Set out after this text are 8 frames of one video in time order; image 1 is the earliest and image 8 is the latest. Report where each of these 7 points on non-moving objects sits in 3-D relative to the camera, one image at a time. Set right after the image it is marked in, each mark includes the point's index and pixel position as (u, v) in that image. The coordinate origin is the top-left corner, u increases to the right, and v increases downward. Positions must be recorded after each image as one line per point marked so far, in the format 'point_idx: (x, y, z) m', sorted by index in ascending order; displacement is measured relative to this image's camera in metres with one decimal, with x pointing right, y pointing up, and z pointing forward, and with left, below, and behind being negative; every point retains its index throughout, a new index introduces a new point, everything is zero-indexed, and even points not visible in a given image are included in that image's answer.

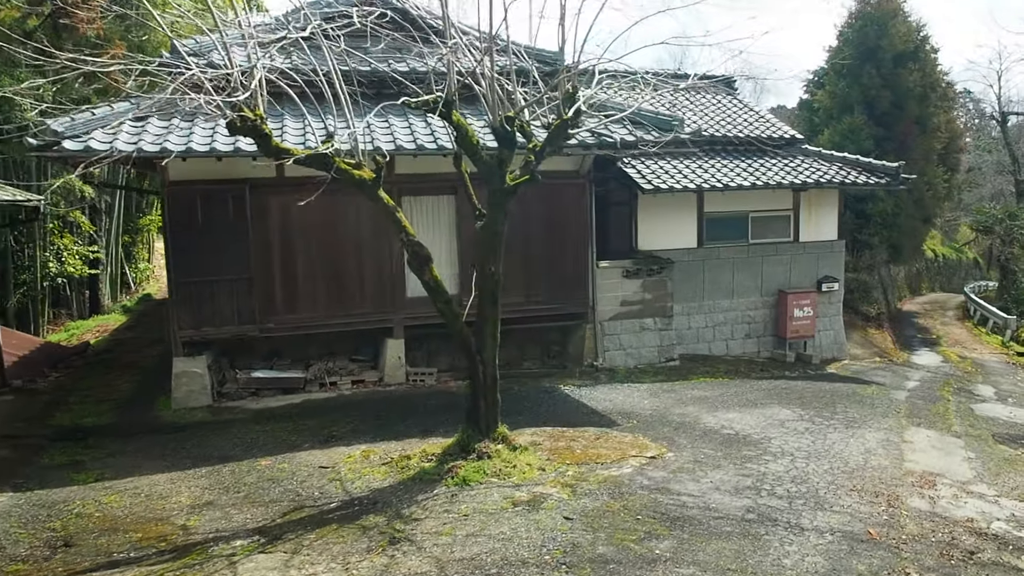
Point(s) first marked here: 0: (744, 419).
0: (+2.2, -1.3, +7.6) m
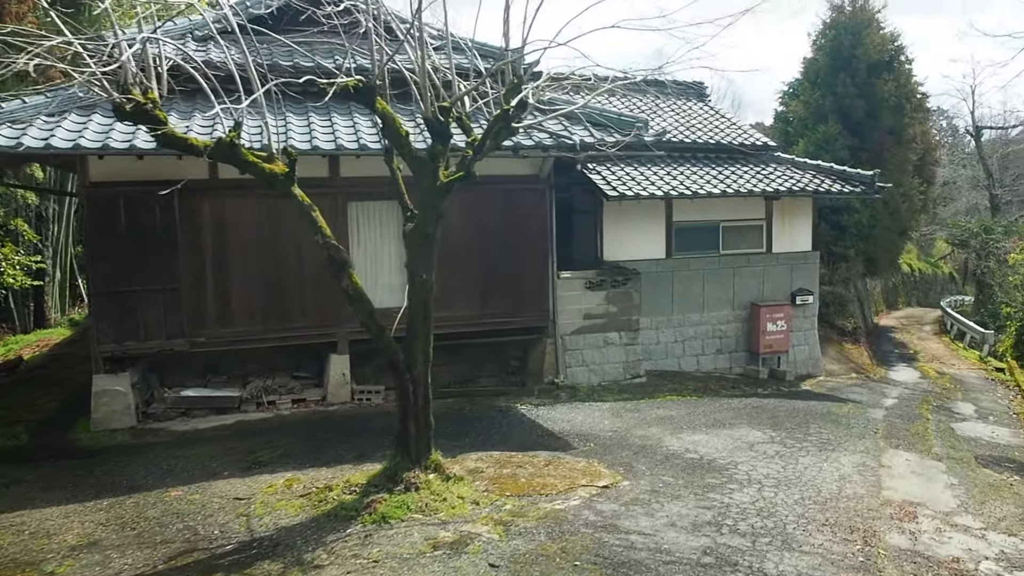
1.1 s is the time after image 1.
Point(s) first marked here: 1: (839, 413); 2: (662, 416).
0: (+1.8, -1.4, +7.0) m
1: (+3.6, -1.4, +8.6) m
2: (+1.5, -1.3, +8.0) m
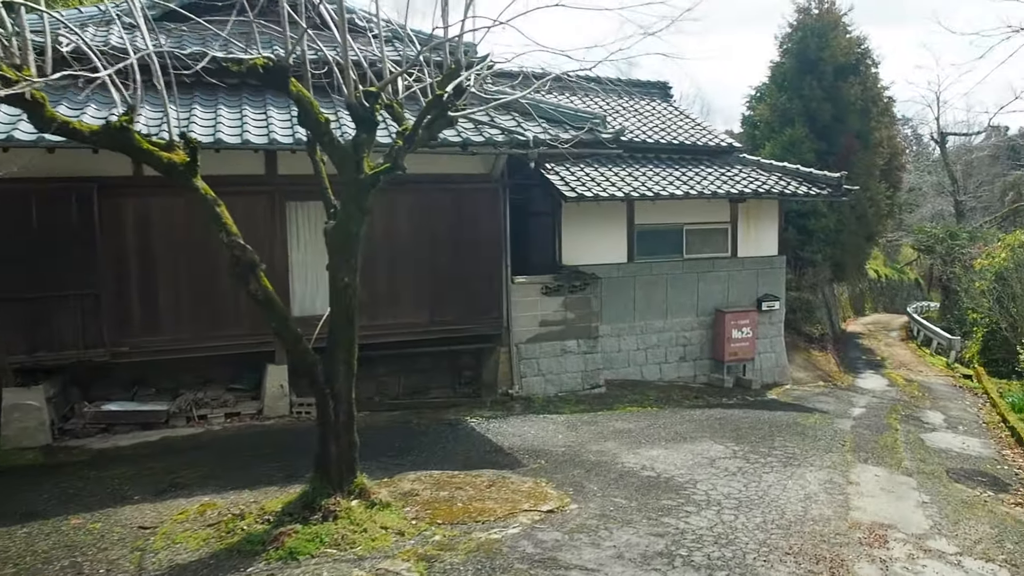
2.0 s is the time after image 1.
0: (+1.3, -1.4, +6.5) m
1: (+3.1, -1.4, +8.2) m
2: (+1.0, -1.4, +7.6) m
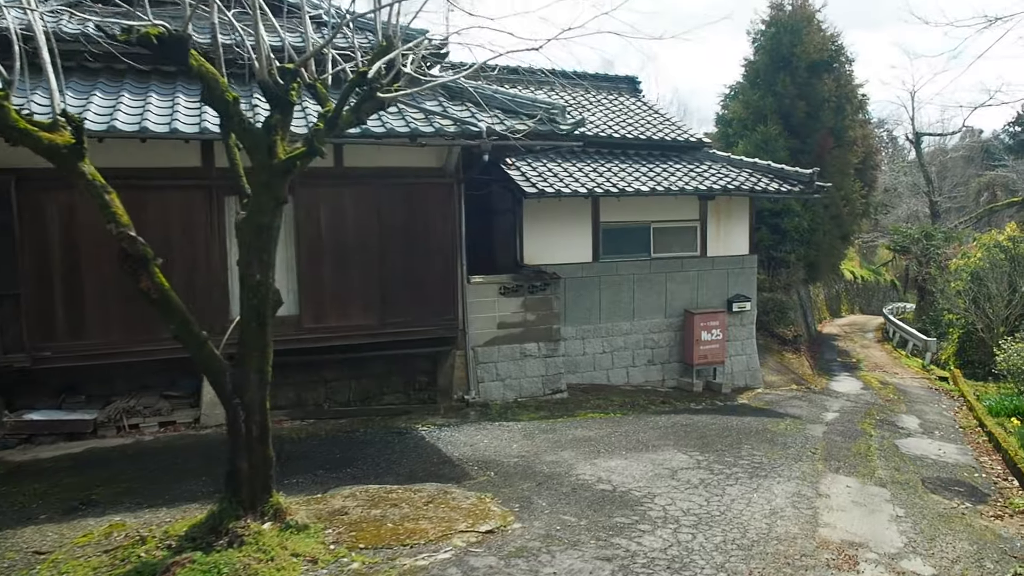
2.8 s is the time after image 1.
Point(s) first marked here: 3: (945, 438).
0: (+0.9, -1.4, +6.1) m
1: (+2.6, -1.4, +7.9) m
2: (+0.6, -1.4, +7.1) m
3: (+4.8, -1.7, +8.6) m
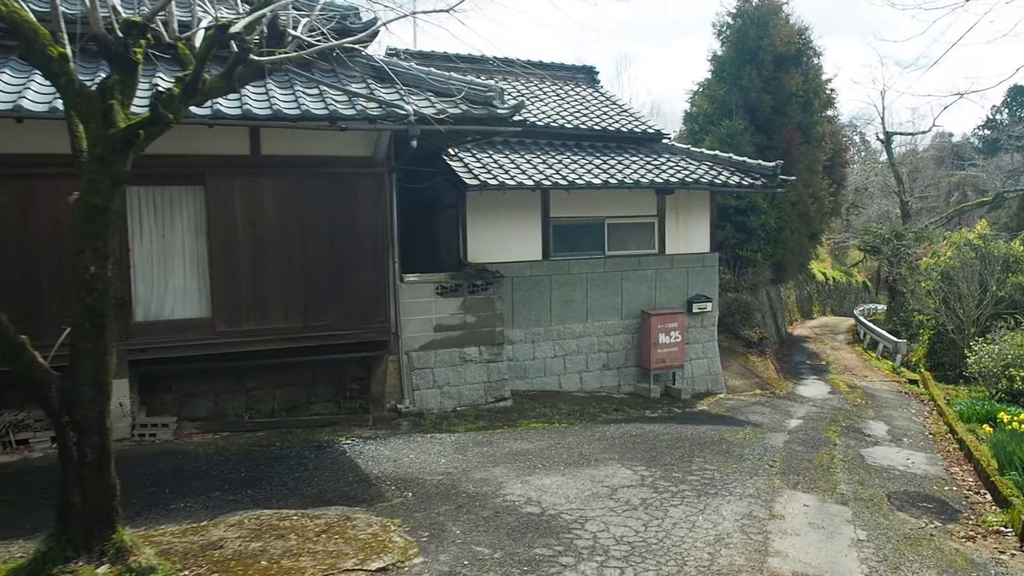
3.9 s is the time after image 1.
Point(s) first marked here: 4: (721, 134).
0: (+0.3, -1.4, +5.5) m
1: (+2.0, -1.4, +7.3) m
2: (0.0, -1.3, +6.5) m
3: (+4.1, -1.6, +8.1) m
4: (+4.0, +2.9, +14.9) m
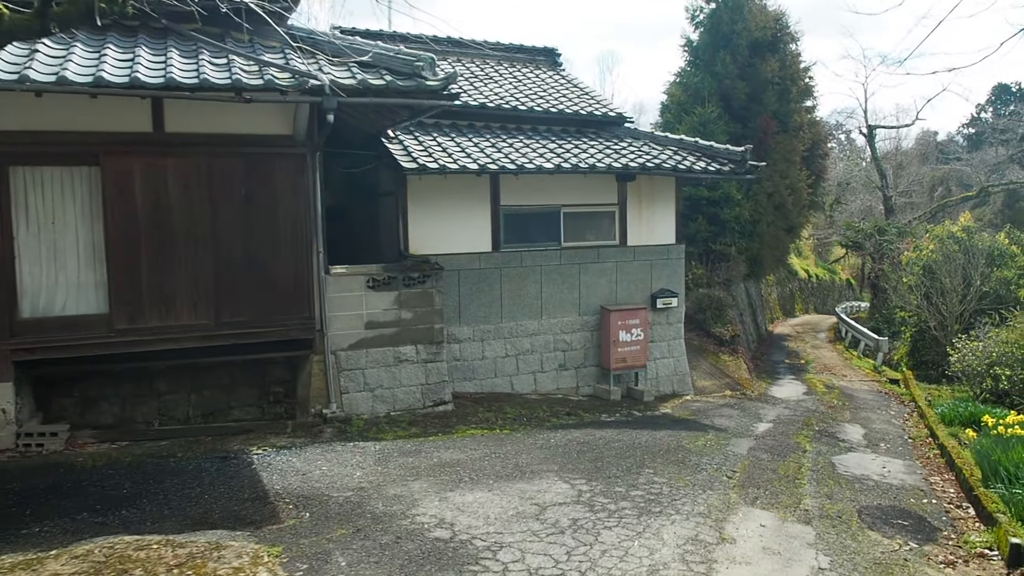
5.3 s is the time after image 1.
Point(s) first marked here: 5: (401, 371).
0: (-0.2, -1.3, +4.8) m
1: (+1.5, -1.3, +6.6) m
2: (-0.5, -1.3, +5.8) m
3: (+3.6, -1.6, +7.4) m
4: (+3.3, +3.0, +14.2) m
5: (-1.0, -0.8, +7.5) m
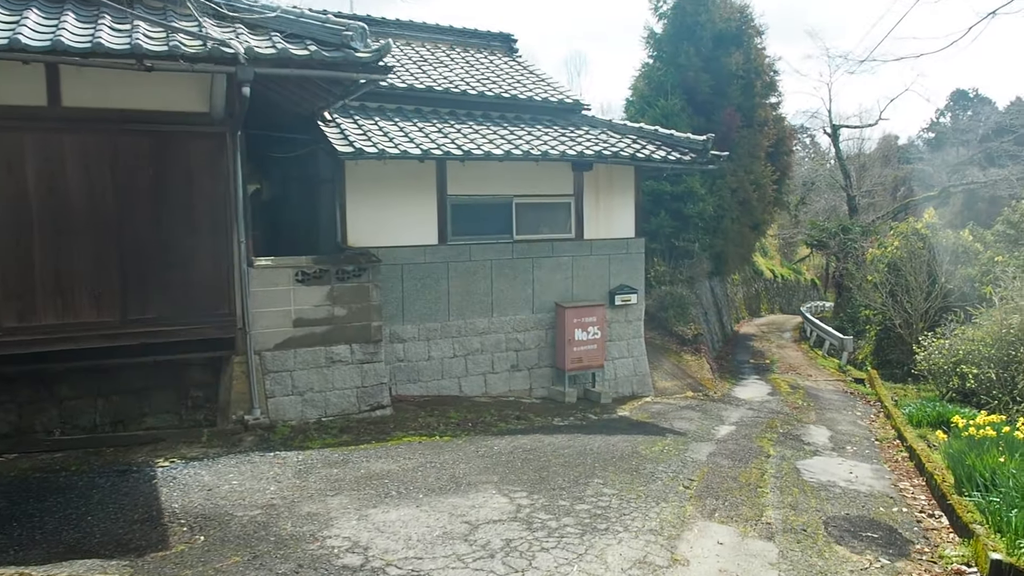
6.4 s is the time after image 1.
0: (-0.6, -1.3, +4.2) m
1: (+1.0, -1.3, +6.1) m
2: (-0.9, -1.2, +5.2) m
3: (+3.1, -1.5, +7.0) m
4: (+2.6, +3.0, +13.8) m
5: (-1.5, -0.7, +6.9) m
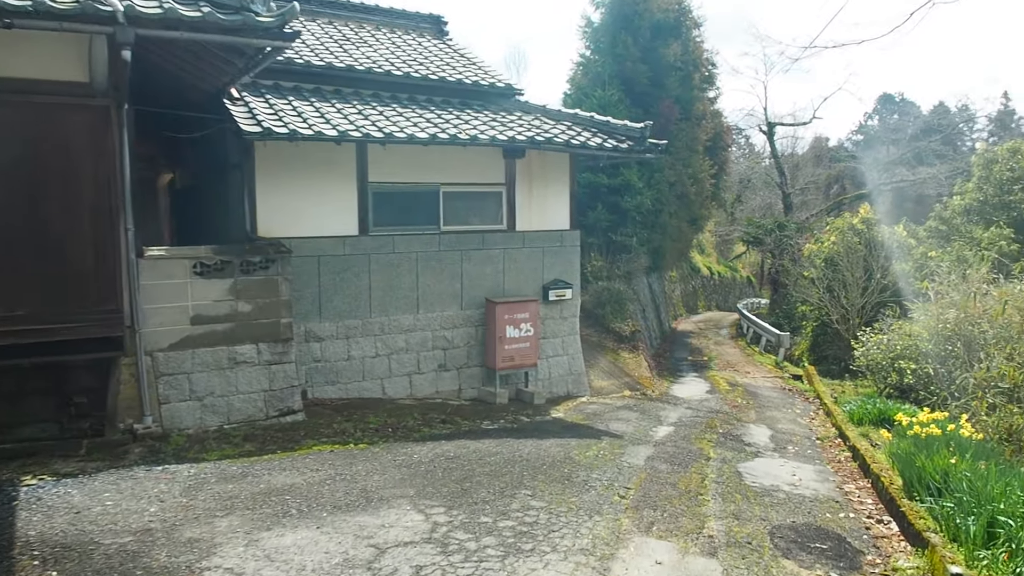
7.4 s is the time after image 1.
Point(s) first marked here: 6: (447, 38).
0: (-1.0, -1.2, +3.6) m
1: (+0.5, -1.2, +5.6) m
2: (-1.4, -1.2, +4.6) m
3: (+2.5, -1.4, +6.7) m
4: (+1.4, +3.1, +13.4) m
5: (-2.1, -0.7, +6.3) m
6: (-0.8, +3.2, +10.0) m
